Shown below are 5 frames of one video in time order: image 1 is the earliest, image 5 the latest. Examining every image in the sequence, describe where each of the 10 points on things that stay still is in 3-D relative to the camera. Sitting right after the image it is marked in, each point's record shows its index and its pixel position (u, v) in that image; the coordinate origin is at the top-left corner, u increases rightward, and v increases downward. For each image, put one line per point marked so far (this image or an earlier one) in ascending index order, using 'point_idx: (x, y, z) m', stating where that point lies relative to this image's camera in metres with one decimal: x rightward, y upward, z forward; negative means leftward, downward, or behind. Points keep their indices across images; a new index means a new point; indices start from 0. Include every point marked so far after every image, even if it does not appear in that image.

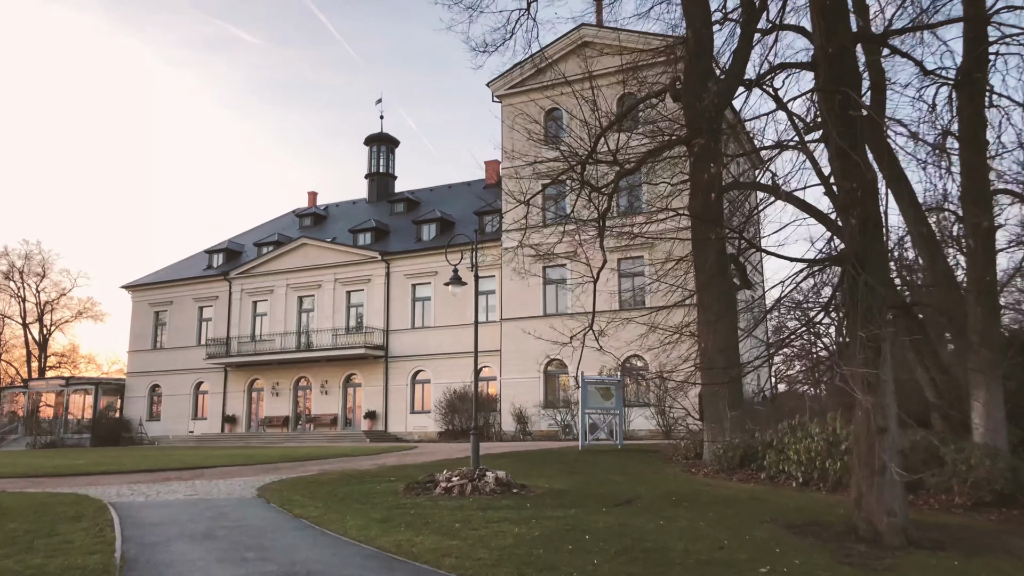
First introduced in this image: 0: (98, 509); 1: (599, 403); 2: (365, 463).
0: (-4.2, -2.2, +7.9) m
1: (+1.7, -2.3, +15.3) m
2: (-2.4, -2.9, +12.9) m
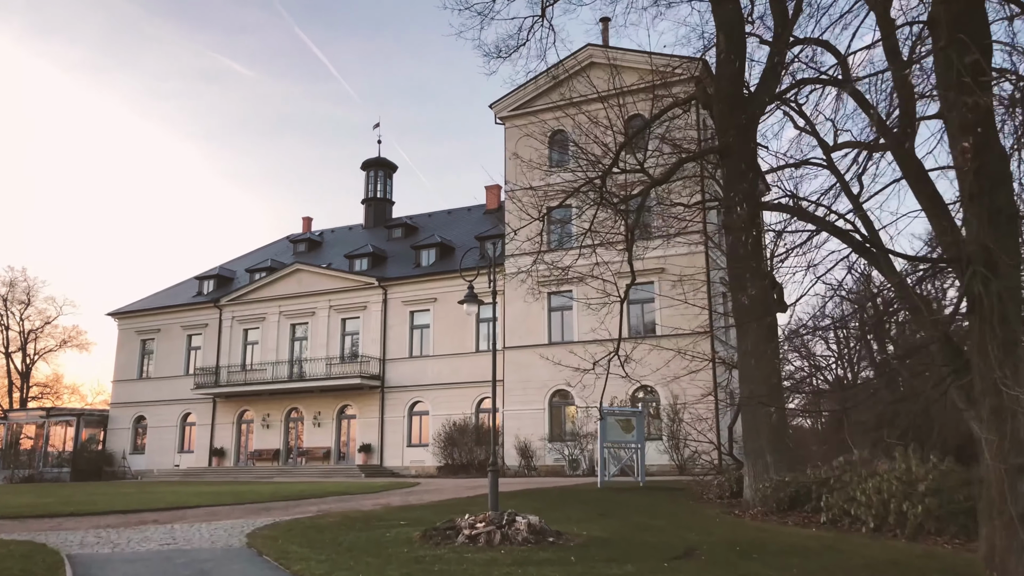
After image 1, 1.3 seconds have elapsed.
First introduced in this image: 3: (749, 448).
0: (-3.9, -2.3, +6.7) m
1: (+1.9, -2.7, +14.1) m
2: (-2.2, -3.2, +11.7) m
3: (+3.2, -2.1, +10.6) m
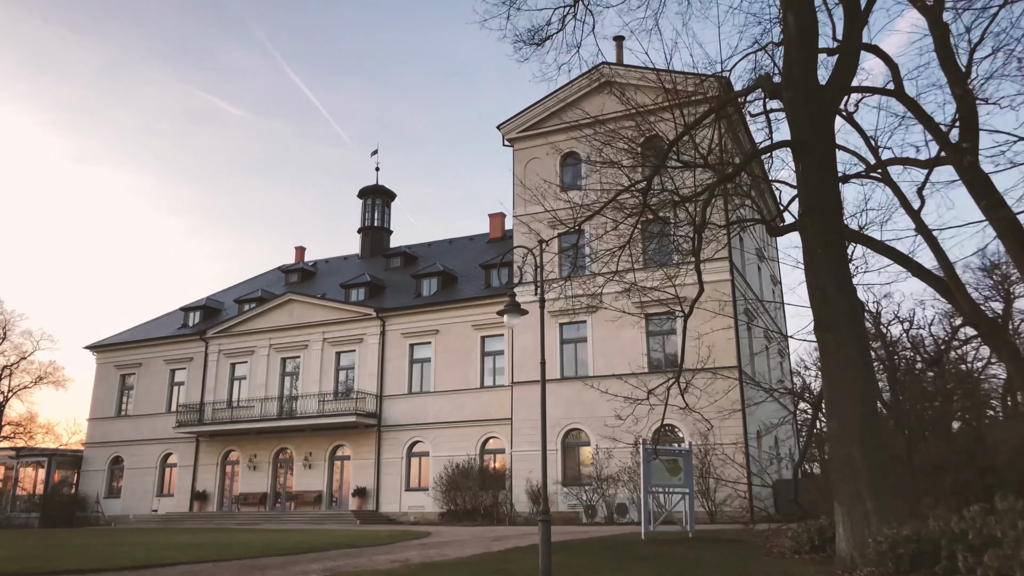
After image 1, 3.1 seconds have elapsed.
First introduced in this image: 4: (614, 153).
0: (-3.3, -2.2, +4.8) m
1: (+2.4, -3.0, +12.3) m
2: (-1.7, -3.4, +9.8) m
3: (+3.7, -2.3, +8.8) m
4: (+2.2, +2.9, +16.4) m
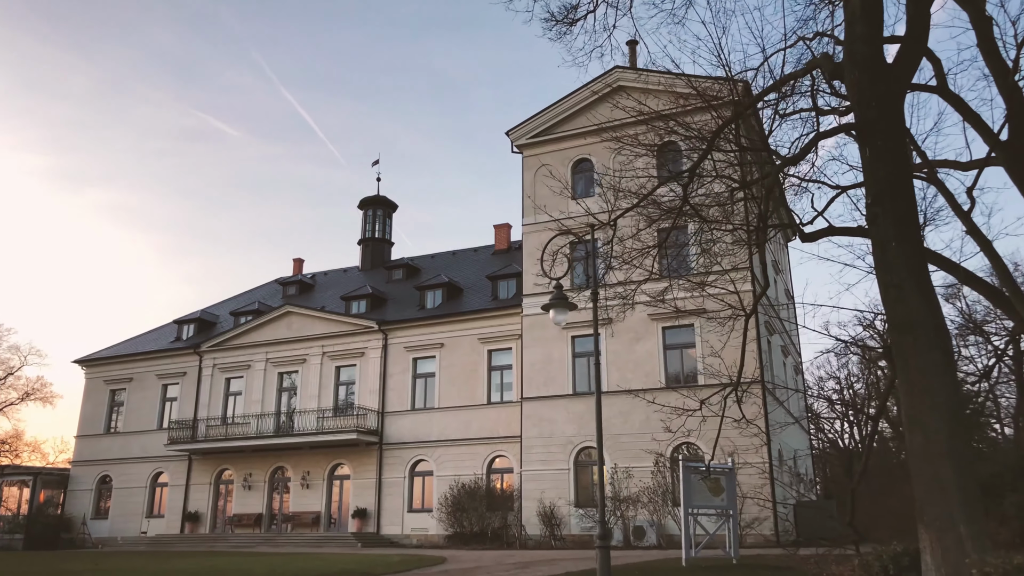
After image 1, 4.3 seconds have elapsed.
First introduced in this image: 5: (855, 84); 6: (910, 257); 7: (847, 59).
0: (-2.9, -2.0, +3.7) m
1: (+2.8, -3.0, +11.2) m
2: (-1.3, -3.3, +8.7) m
3: (+4.1, -2.2, +7.7) m
4: (+2.6, +2.8, +15.4) m
5: (+4.1, +2.4, +9.3) m
6: (+4.3, +0.3, +8.4) m
7: (+4.0, +2.7, +9.4) m
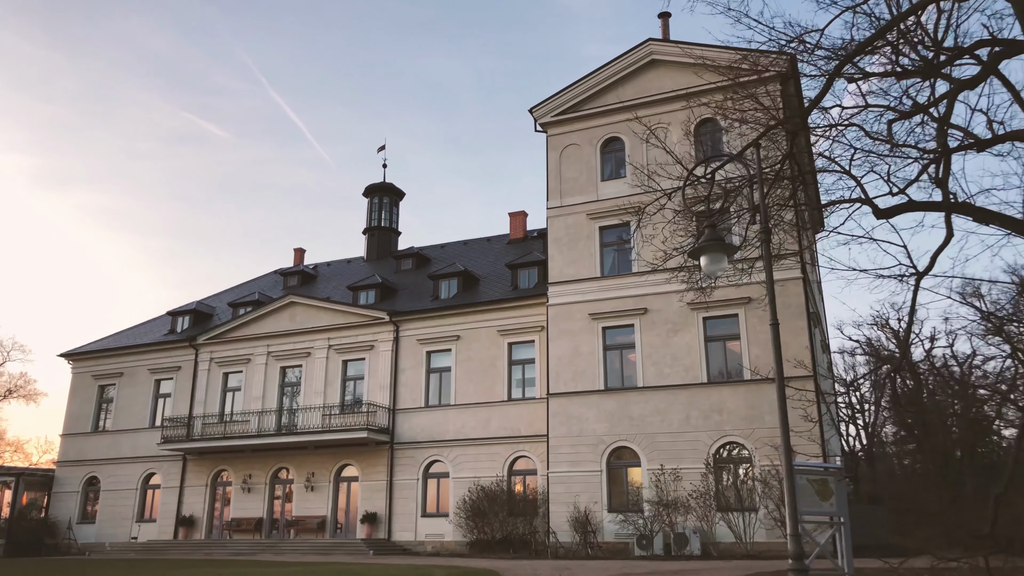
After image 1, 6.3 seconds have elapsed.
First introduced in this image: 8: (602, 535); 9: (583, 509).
0: (-1.9, -1.6, +1.9) m
1: (+3.7, -2.6, +9.5) m
2: (-0.3, -2.9, +6.9) m
3: (+5.1, -1.8, +6.1) m
4: (+3.5, +3.1, +13.8) m
5: (+5.0, +2.8, +7.7) m
6: (+5.2, +0.7, +6.8) m
7: (+5.0, +3.1, +7.8) m
8: (+2.2, -6.1, +19.5) m
9: (+1.8, -5.6, +20.0) m
